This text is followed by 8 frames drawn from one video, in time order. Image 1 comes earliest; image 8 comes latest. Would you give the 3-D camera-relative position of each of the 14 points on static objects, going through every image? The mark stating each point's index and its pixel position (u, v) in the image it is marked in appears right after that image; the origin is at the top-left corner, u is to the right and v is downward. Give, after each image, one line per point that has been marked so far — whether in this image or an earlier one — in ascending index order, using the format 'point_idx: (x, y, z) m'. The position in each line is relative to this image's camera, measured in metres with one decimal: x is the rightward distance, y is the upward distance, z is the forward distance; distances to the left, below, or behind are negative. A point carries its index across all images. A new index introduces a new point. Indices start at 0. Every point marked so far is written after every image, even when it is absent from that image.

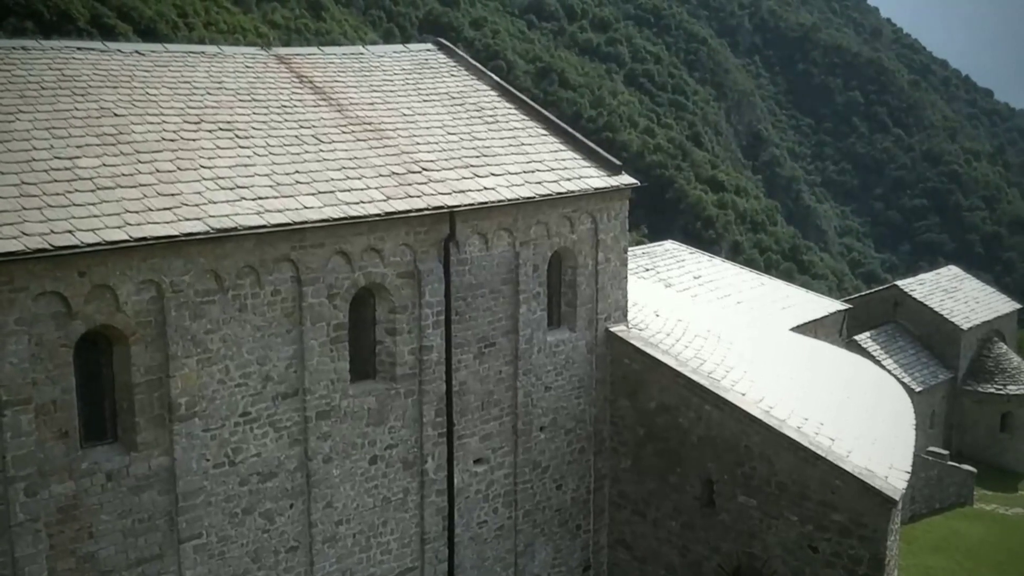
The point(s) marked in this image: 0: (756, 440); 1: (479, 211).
0: (+2.7, -1.7, +12.6) m
1: (-0.4, +0.8, +11.8) m
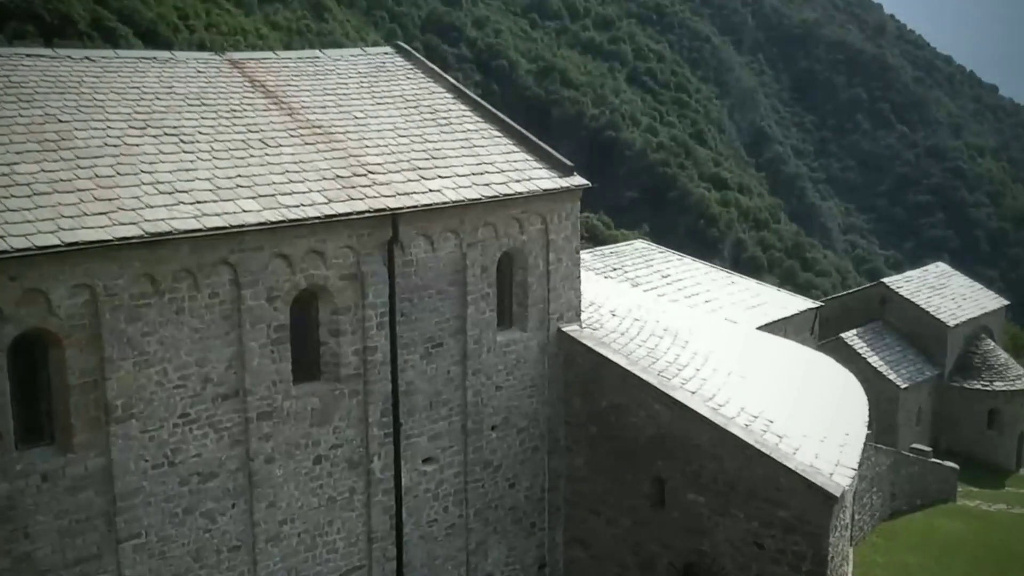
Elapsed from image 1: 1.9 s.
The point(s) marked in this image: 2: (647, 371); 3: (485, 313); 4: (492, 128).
0: (+2.1, -1.7, +12.8) m
1: (-1.0, +0.8, +11.9) m
2: (+1.6, -1.0, +13.5) m
3: (-0.3, -0.3, +12.9) m
4: (-0.3, +2.0, +14.4) m
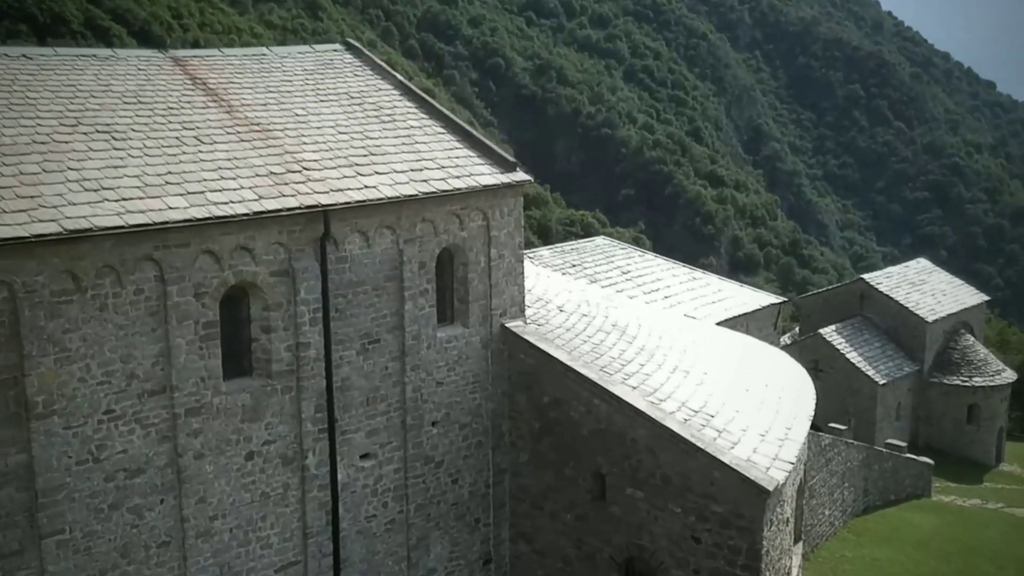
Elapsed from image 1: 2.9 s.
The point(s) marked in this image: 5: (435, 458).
0: (+1.4, -1.6, +12.8) m
1: (-1.7, +0.8, +12.0) m
2: (+0.9, -0.9, +13.5) m
3: (-1.0, -0.2, +12.9) m
4: (-1.0, +2.1, +14.5) m
5: (-0.9, -2.0, +13.4) m
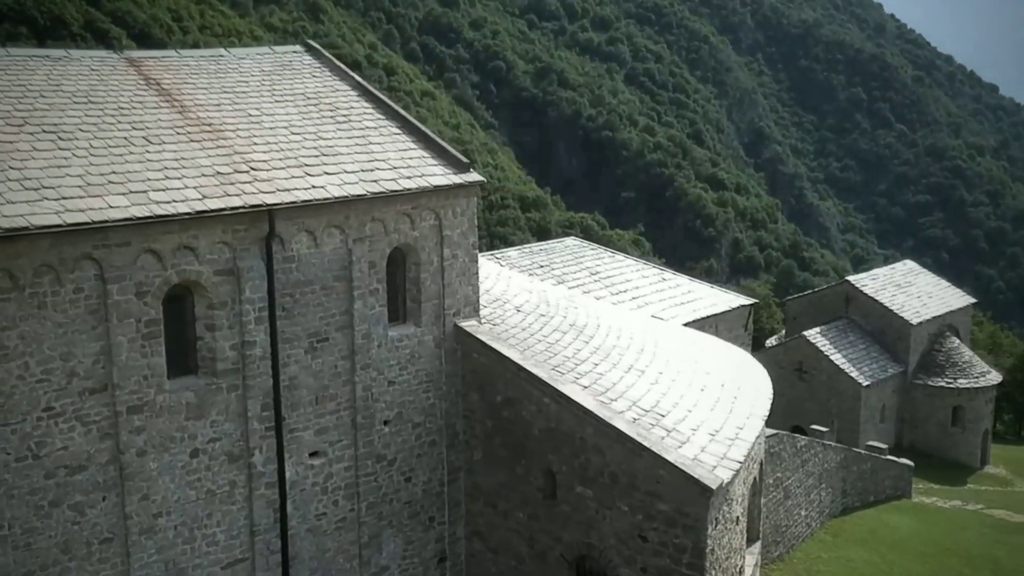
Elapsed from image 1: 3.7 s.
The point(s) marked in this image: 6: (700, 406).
0: (+0.9, -1.6, +12.9) m
1: (-2.2, +0.8, +12.0) m
2: (+0.3, -0.9, +13.6) m
3: (-1.6, -0.2, +13.0) m
4: (-1.5, +2.1, +14.5) m
5: (-1.5, -2.0, +13.5) m
6: (+2.3, -1.5, +14.0) m
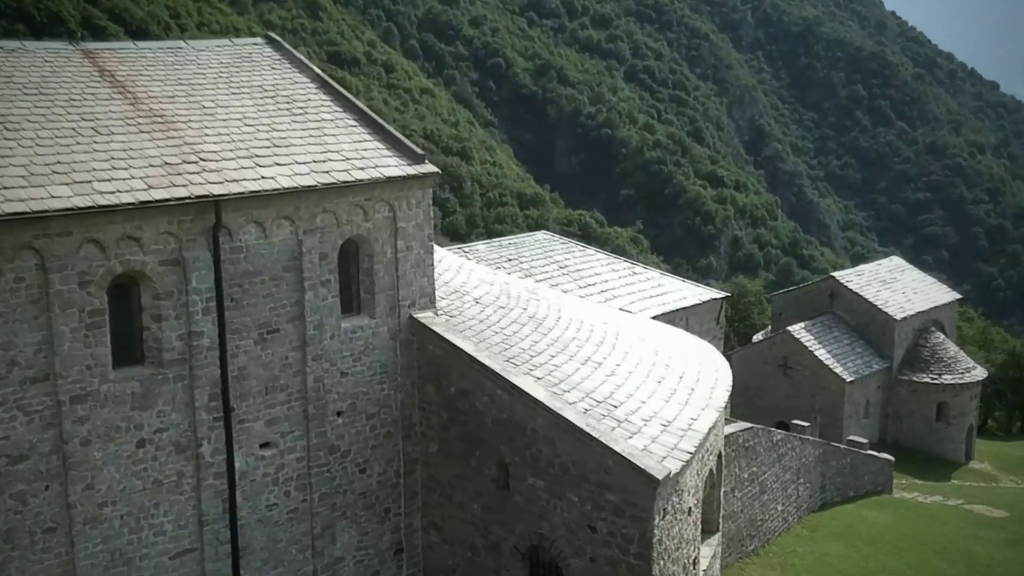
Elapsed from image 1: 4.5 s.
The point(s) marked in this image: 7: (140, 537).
0: (+0.3, -1.5, +12.9) m
1: (-2.8, +0.9, +12.1) m
2: (-0.2, -0.8, +13.6) m
3: (-2.1, -0.1, +13.0) m
4: (-2.1, +2.2, +14.6) m
5: (-2.0, -1.9, +13.5) m
6: (+1.8, -1.4, +14.1) m
7: (-3.8, -2.6, +11.7) m
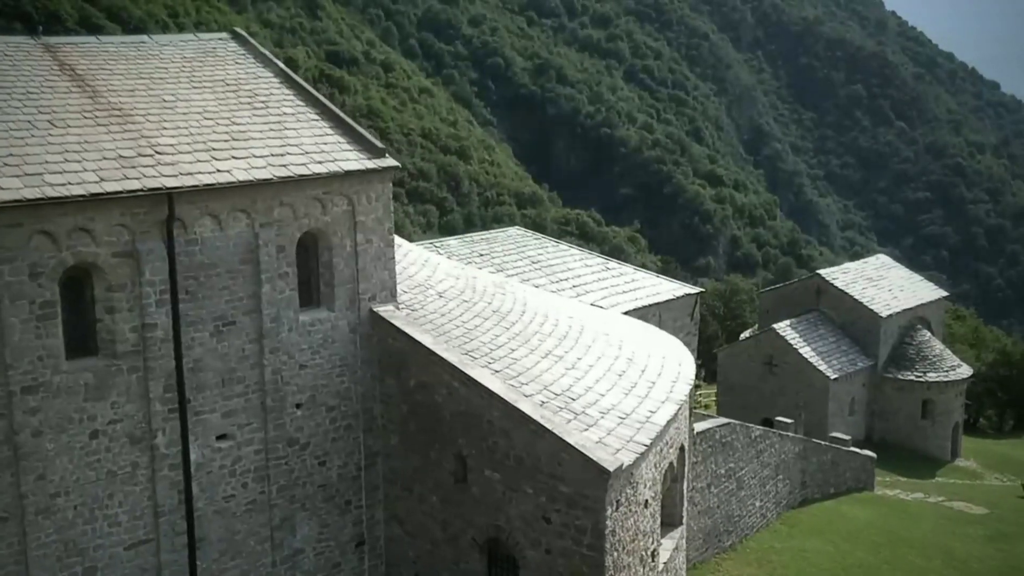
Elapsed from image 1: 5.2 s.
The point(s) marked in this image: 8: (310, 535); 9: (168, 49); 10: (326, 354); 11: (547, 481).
0: (-0.2, -1.4, +12.9) m
1: (-3.3, +1.0, +12.1) m
2: (-0.7, -0.7, +13.6) m
3: (-2.6, 0.0, +13.1) m
4: (-2.6, +2.3, +14.6) m
5: (-2.5, -1.8, +13.6) m
6: (+1.3, -1.3, +14.1) m
7: (-4.3, -2.5, +11.8) m
8: (-2.4, -3.0, +13.9) m
9: (-4.5, +3.1, +14.9) m
10: (-2.2, -0.8, +13.7) m
11: (+0.4, -2.1, +12.5) m
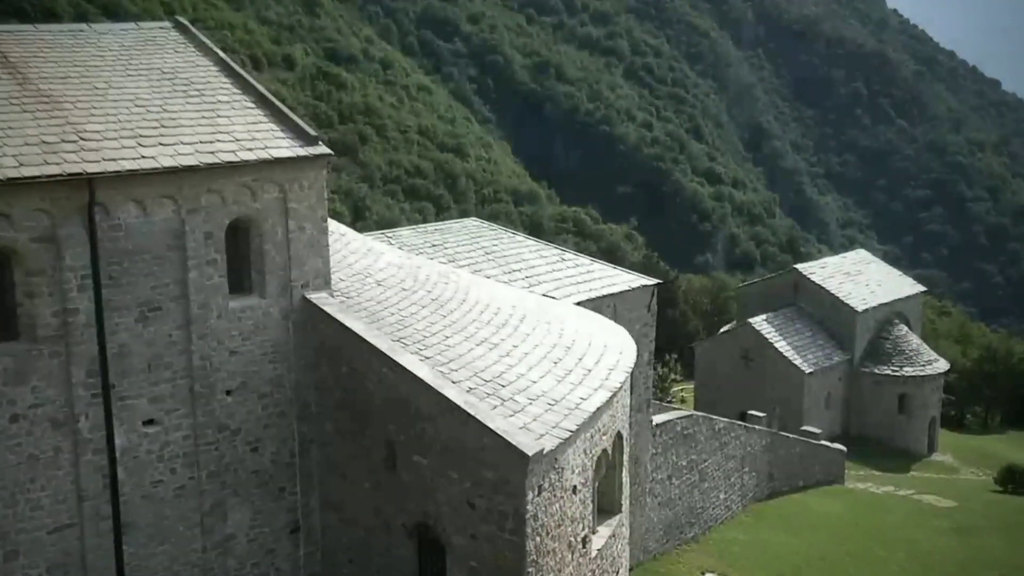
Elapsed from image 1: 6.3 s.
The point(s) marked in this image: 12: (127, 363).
0: (-1.0, -1.3, +13.0) m
1: (-4.1, +1.2, +12.2) m
2: (-1.5, -0.6, +13.7) m
3: (-3.4, +0.1, +13.2) m
4: (-3.4, +2.4, +14.7) m
5: (-3.4, -1.6, +13.6) m
6: (+0.4, -1.1, +14.2) m
7: (-5.2, -2.3, +11.8) m
8: (-3.3, -2.8, +13.9) m
9: (-5.3, +3.3, +15.0) m
10: (-3.1, -0.6, +13.7) m
11: (-0.4, -2.0, +12.6) m
12: (-4.2, -0.8, +12.5) m
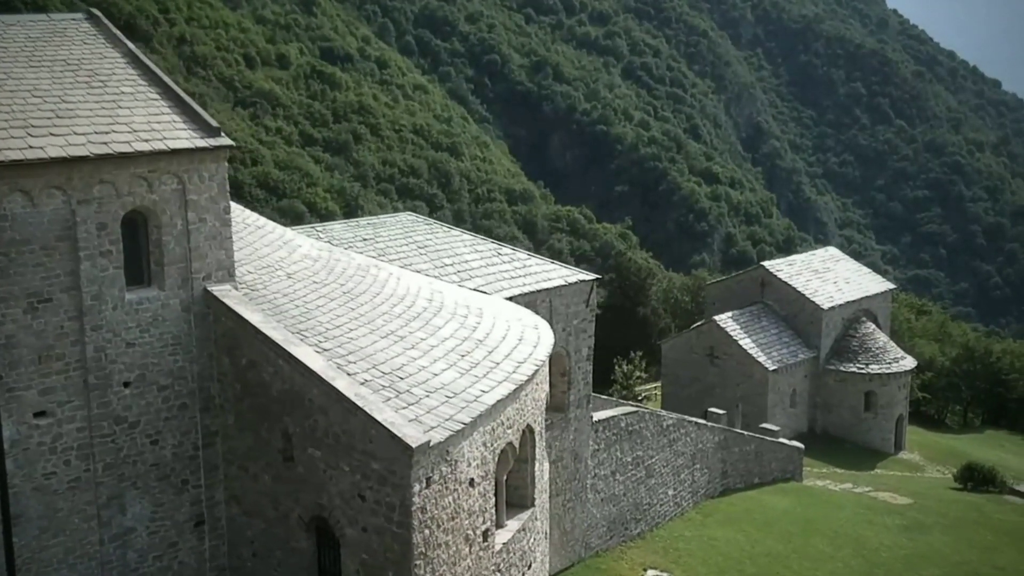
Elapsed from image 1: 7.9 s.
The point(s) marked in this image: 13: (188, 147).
0: (-2.2, -1.2, +12.9) m
1: (-5.3, +1.3, +12.1) m
2: (-2.8, -0.5, +13.6) m
3: (-4.7, +0.2, +13.1) m
4: (-4.6, +2.5, +14.6) m
5: (-4.6, -1.5, +13.6) m
6: (-0.8, -1.0, +14.1) m
7: (-6.4, -2.2, +11.8) m
8: (-4.5, -2.7, +13.9) m
9: (-6.5, +3.4, +14.9) m
10: (-4.3, -0.5, +13.7) m
11: (-1.7, -1.9, +12.5) m
12: (-5.4, -0.7, +12.5) m
13: (-3.8, +1.7, +13.6) m
